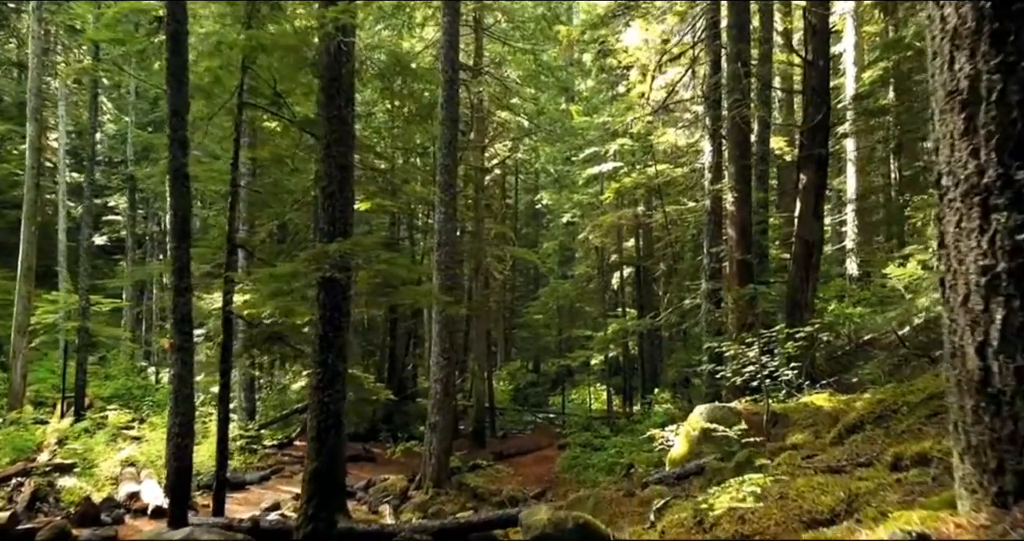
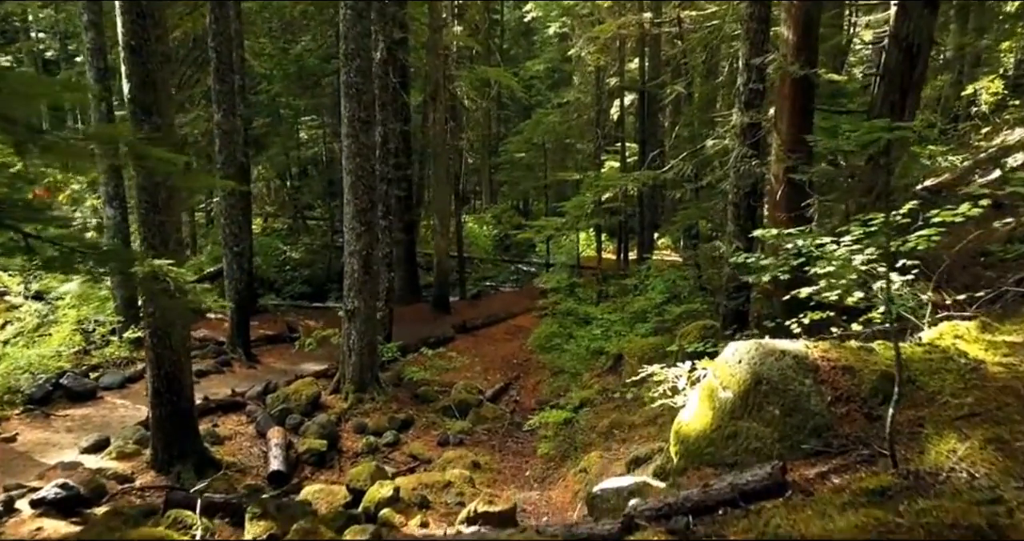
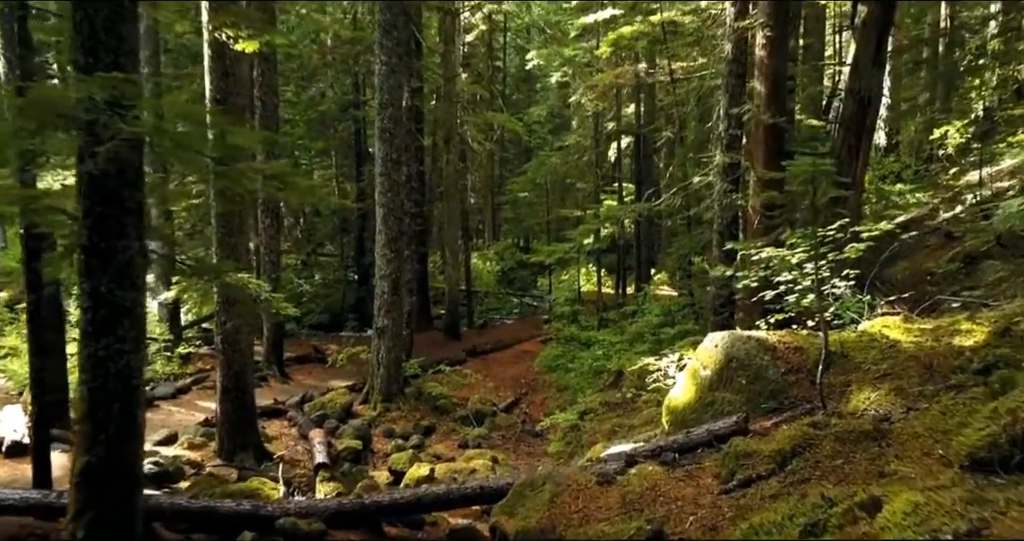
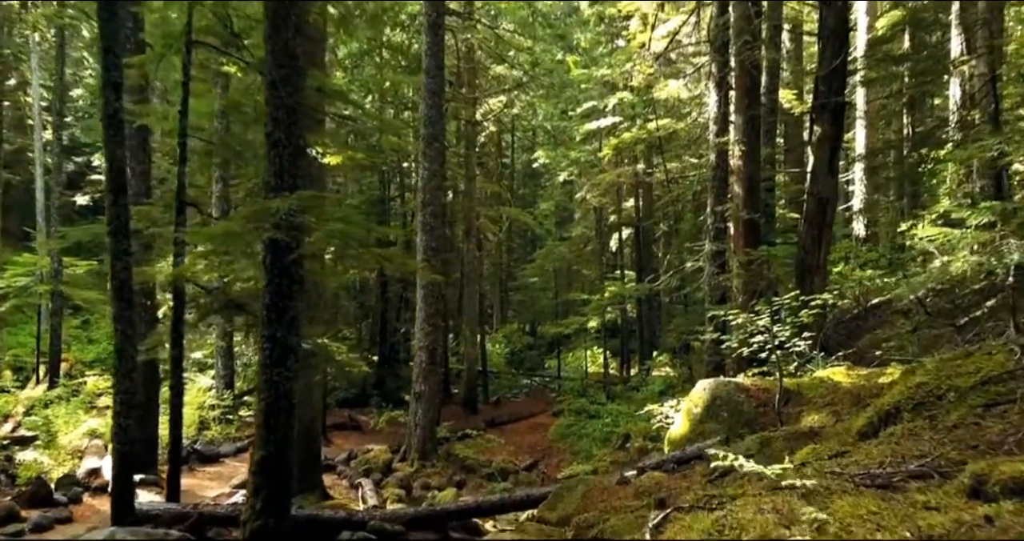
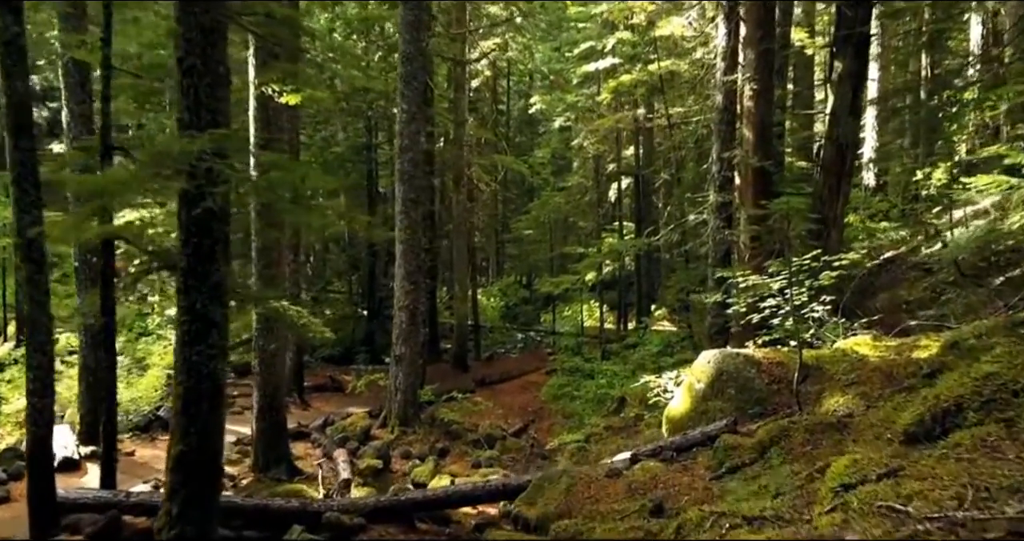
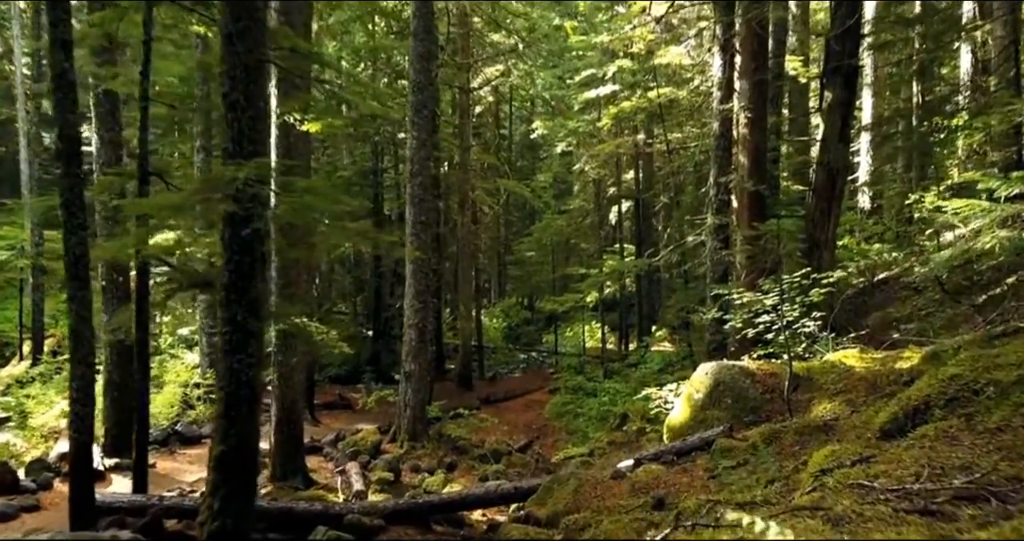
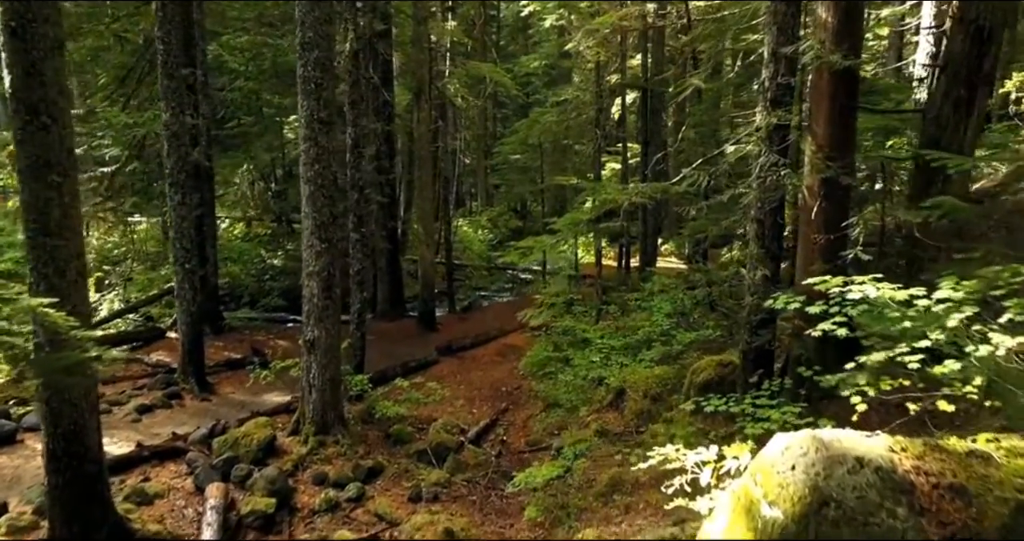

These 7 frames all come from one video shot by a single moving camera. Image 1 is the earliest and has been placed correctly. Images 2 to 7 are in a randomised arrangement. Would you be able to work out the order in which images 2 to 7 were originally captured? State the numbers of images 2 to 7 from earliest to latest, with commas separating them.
4, 6, 5, 3, 2, 7
